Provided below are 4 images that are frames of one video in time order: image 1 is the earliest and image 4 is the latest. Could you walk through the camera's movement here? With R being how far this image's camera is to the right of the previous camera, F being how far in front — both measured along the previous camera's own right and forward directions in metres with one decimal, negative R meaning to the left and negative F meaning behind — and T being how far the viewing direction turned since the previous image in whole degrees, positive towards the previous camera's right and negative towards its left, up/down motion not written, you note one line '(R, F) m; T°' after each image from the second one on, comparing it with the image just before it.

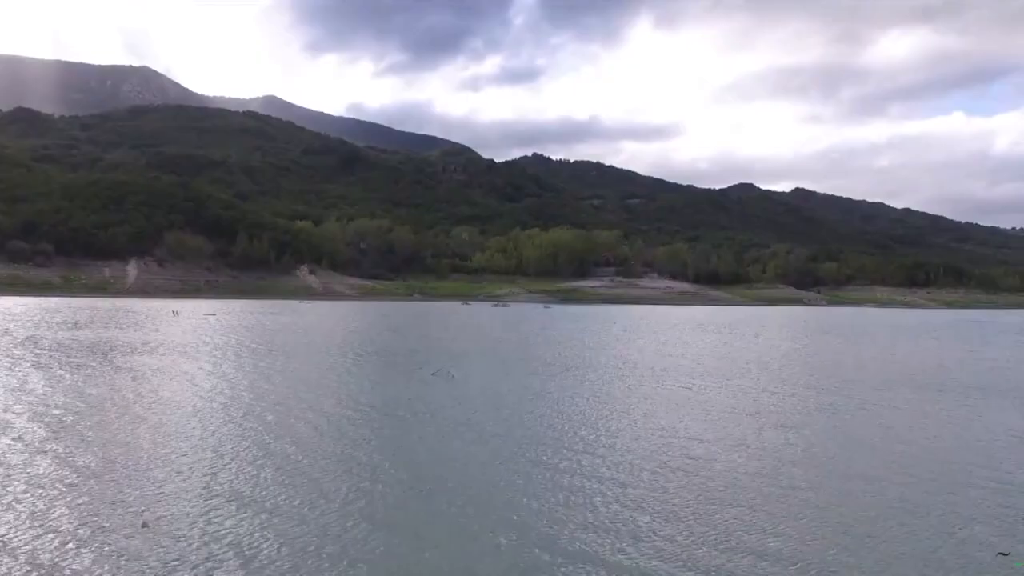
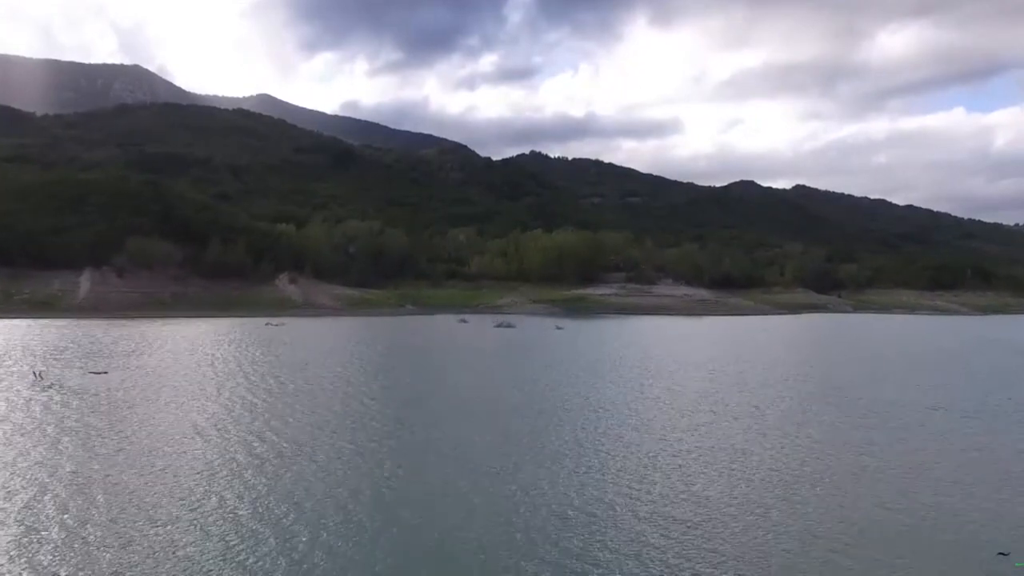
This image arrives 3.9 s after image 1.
(-0.3, +5.5) m; 0°
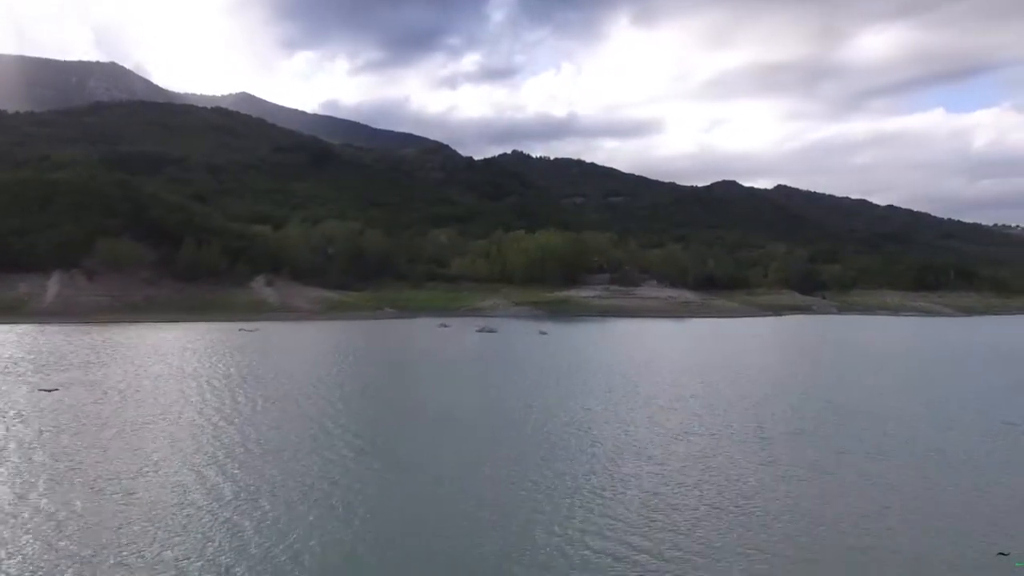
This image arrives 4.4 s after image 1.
(0.0, +1.0) m; +1°
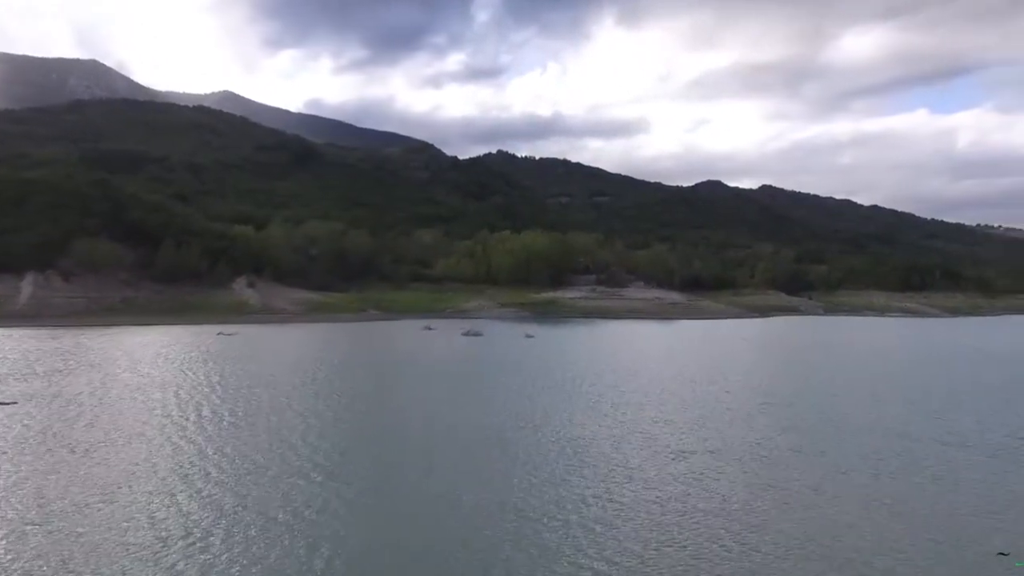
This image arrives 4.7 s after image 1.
(0.0, +0.7) m; +1°
